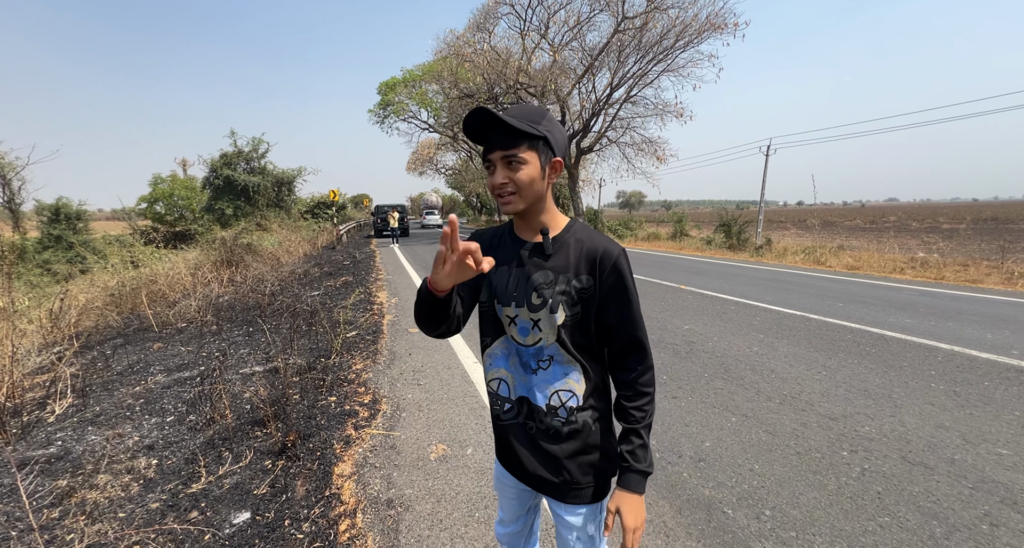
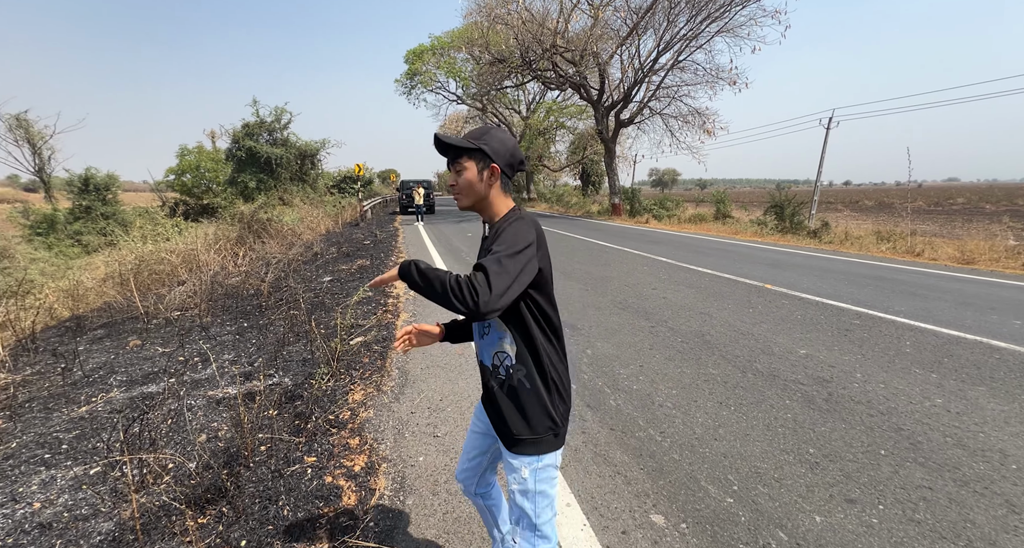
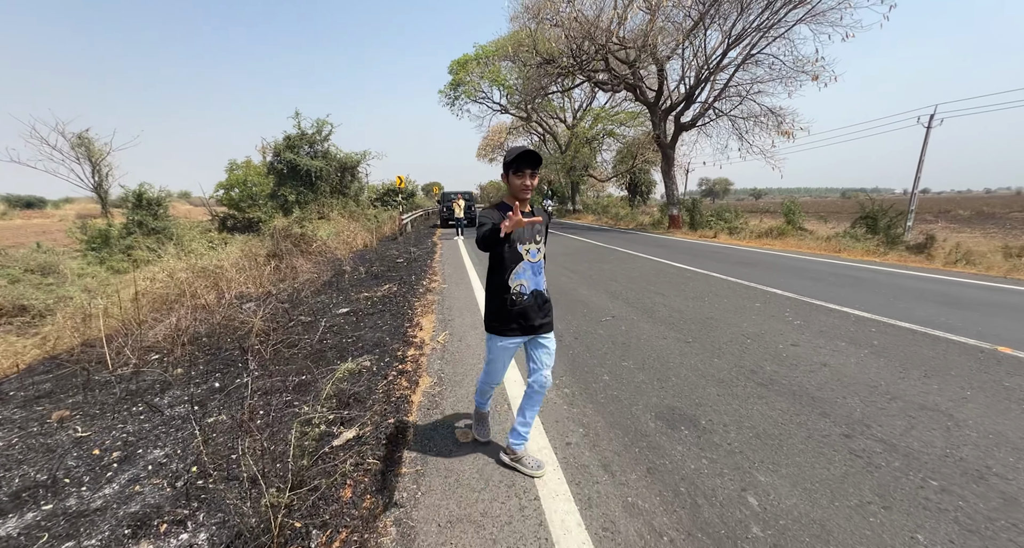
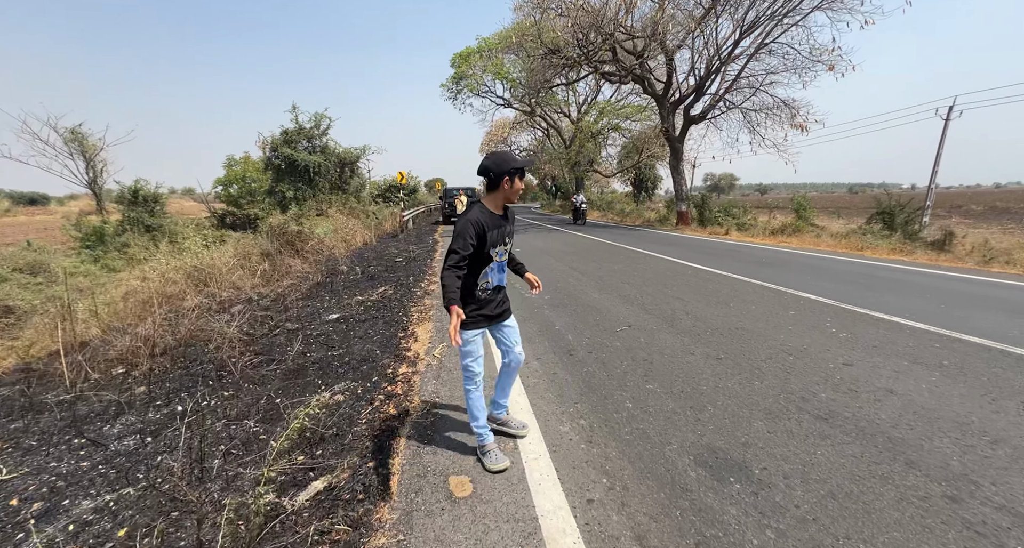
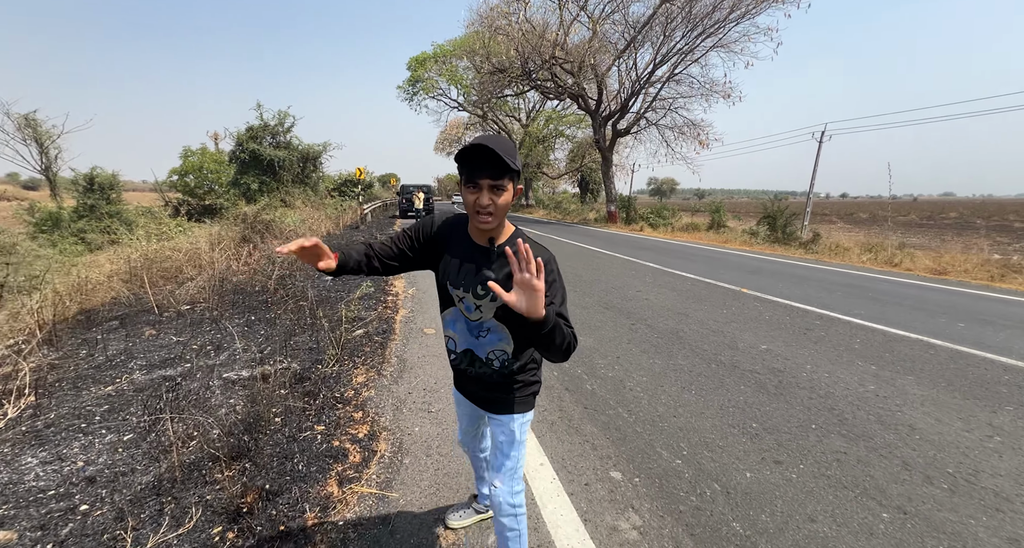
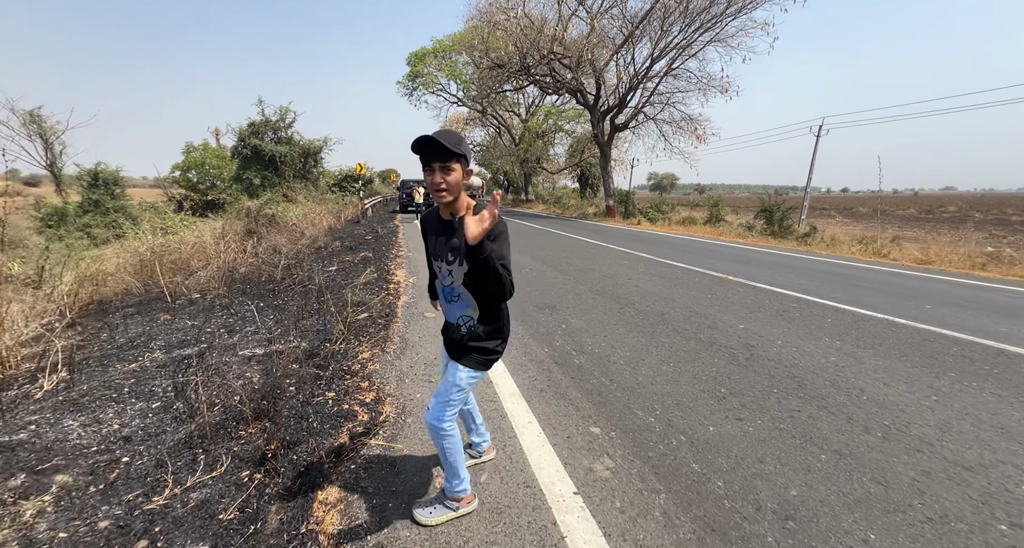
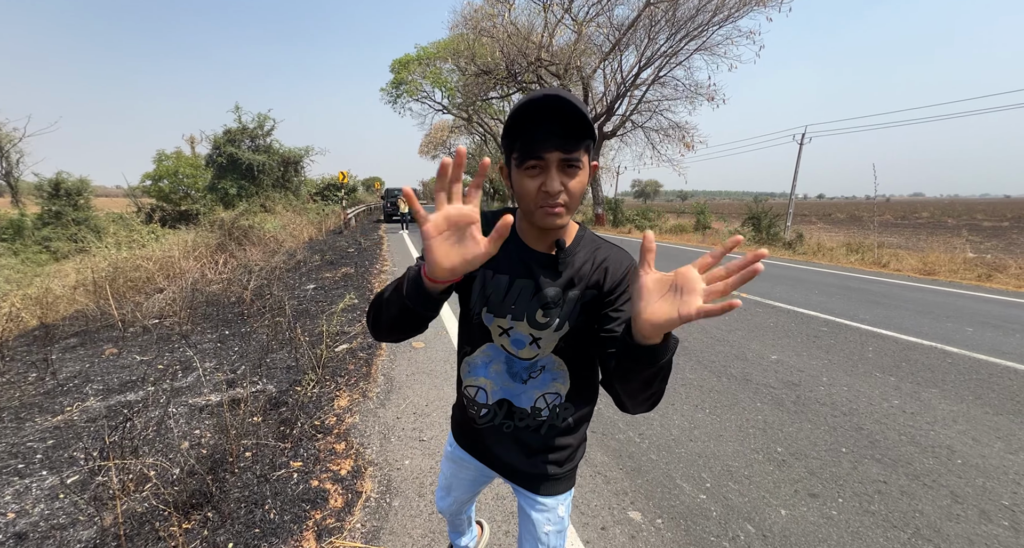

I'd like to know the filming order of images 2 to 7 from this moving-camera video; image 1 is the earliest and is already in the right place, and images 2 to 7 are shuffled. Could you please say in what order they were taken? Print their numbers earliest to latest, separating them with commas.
6, 5, 7, 2, 3, 4
